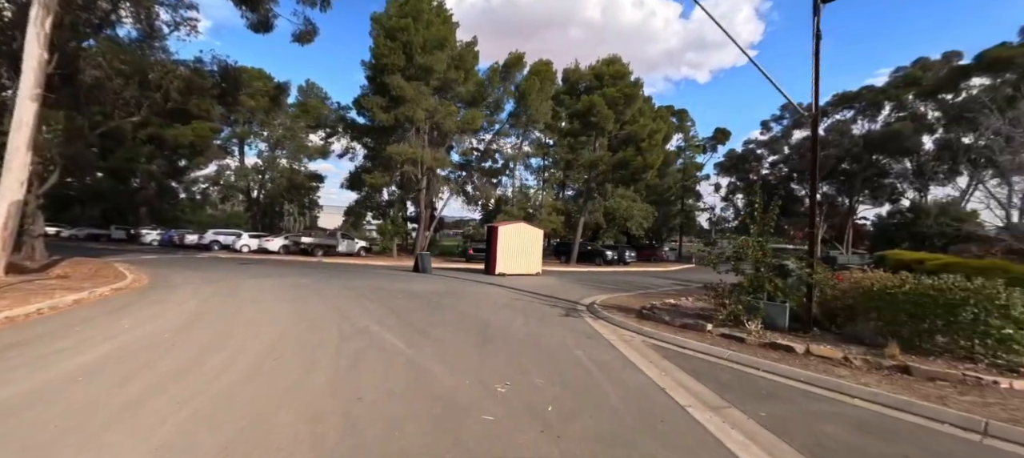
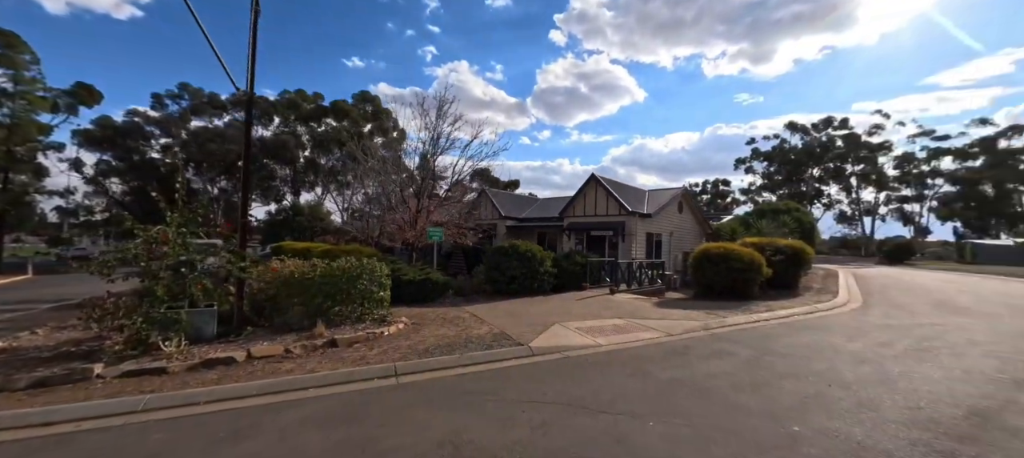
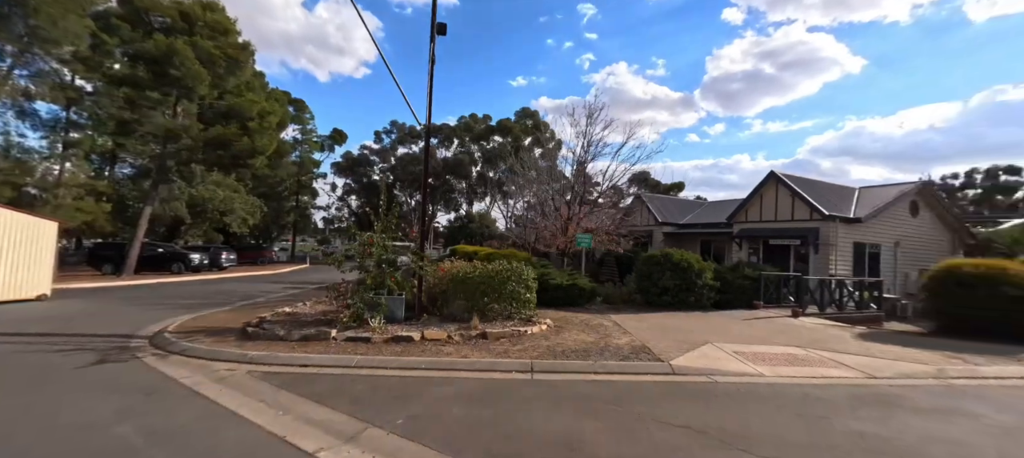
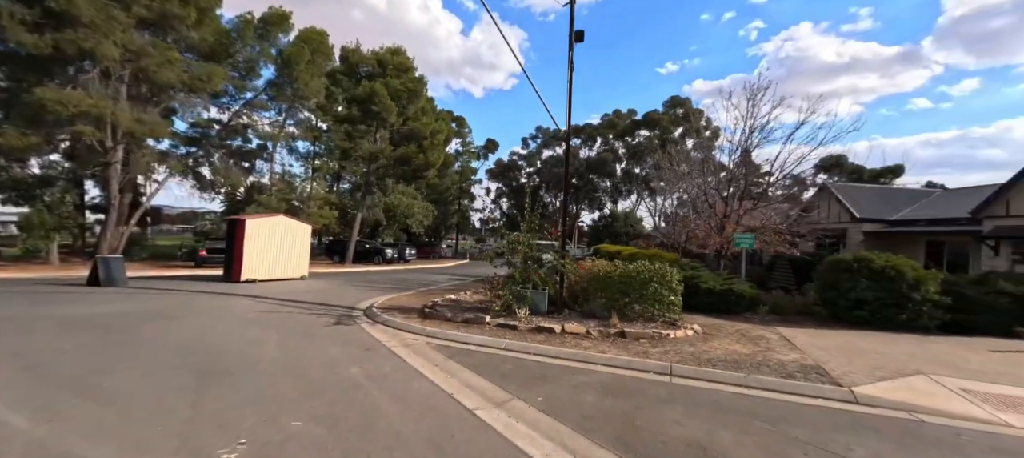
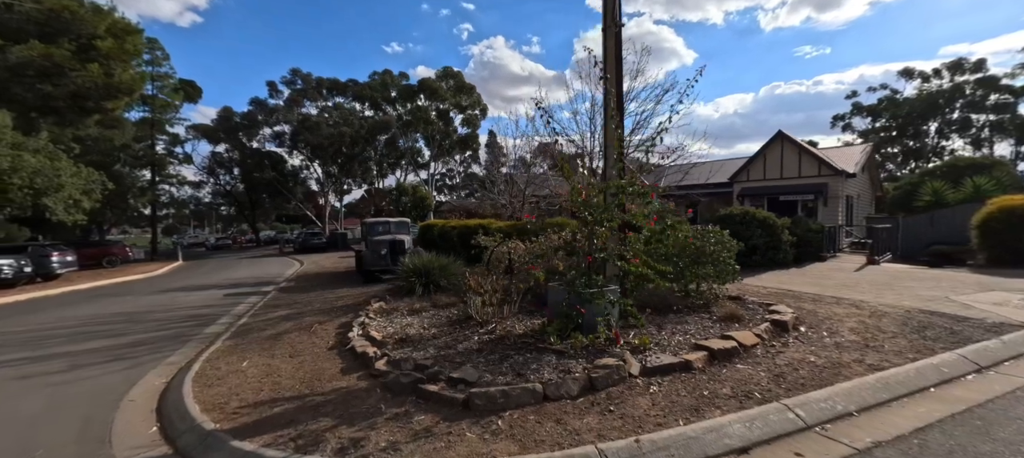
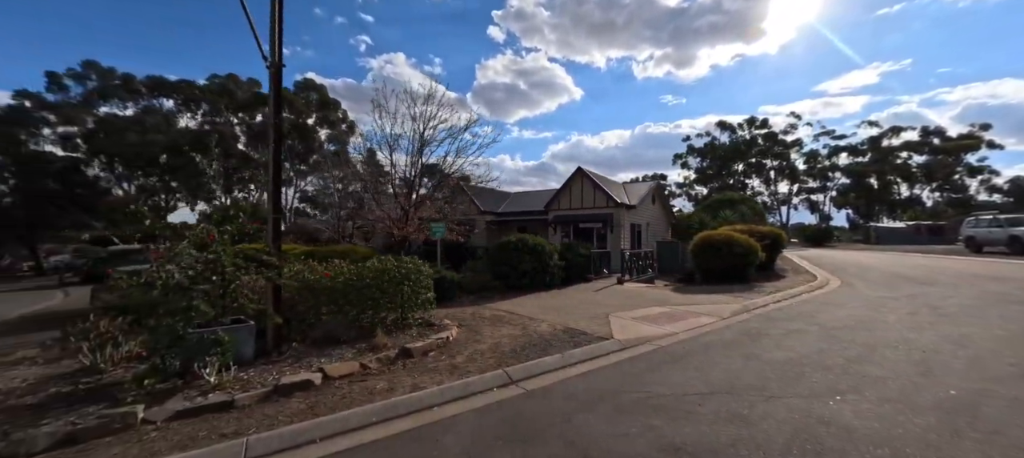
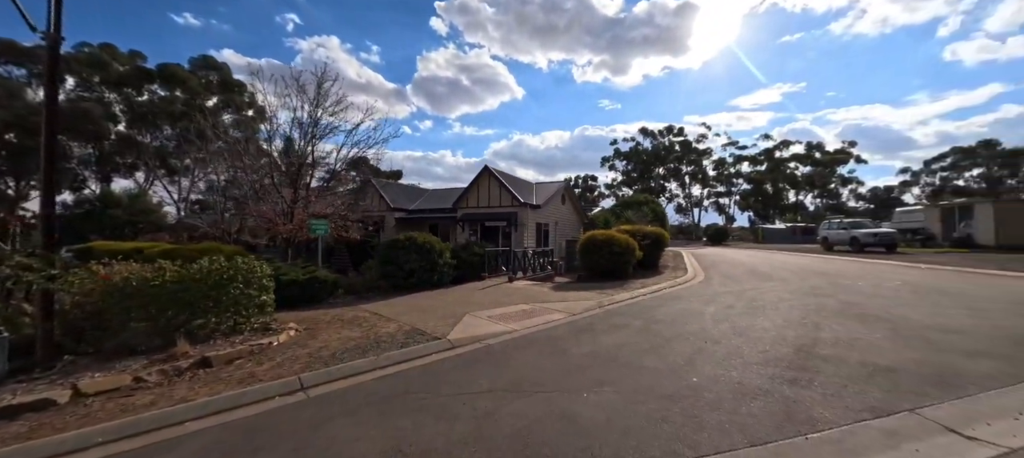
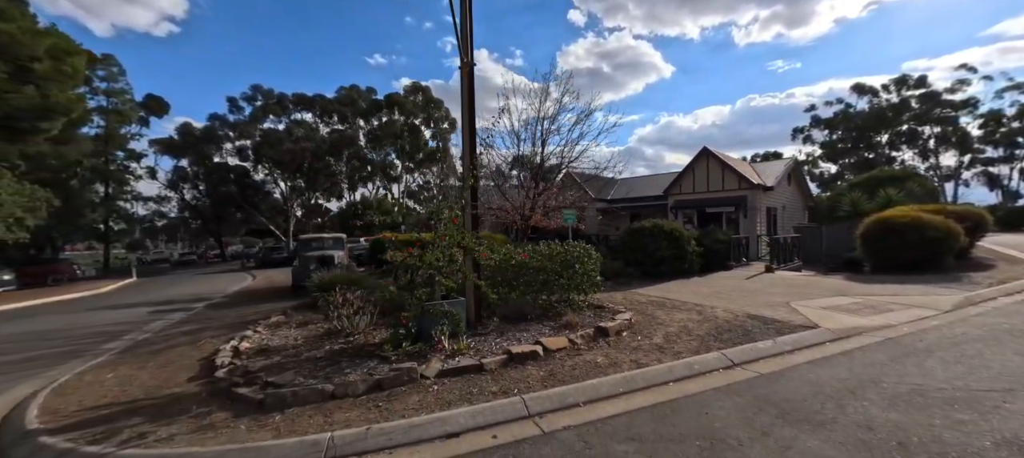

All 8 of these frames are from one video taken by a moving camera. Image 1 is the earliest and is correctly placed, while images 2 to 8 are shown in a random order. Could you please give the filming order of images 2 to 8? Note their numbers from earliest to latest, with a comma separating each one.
4, 3, 2, 7, 6, 8, 5
